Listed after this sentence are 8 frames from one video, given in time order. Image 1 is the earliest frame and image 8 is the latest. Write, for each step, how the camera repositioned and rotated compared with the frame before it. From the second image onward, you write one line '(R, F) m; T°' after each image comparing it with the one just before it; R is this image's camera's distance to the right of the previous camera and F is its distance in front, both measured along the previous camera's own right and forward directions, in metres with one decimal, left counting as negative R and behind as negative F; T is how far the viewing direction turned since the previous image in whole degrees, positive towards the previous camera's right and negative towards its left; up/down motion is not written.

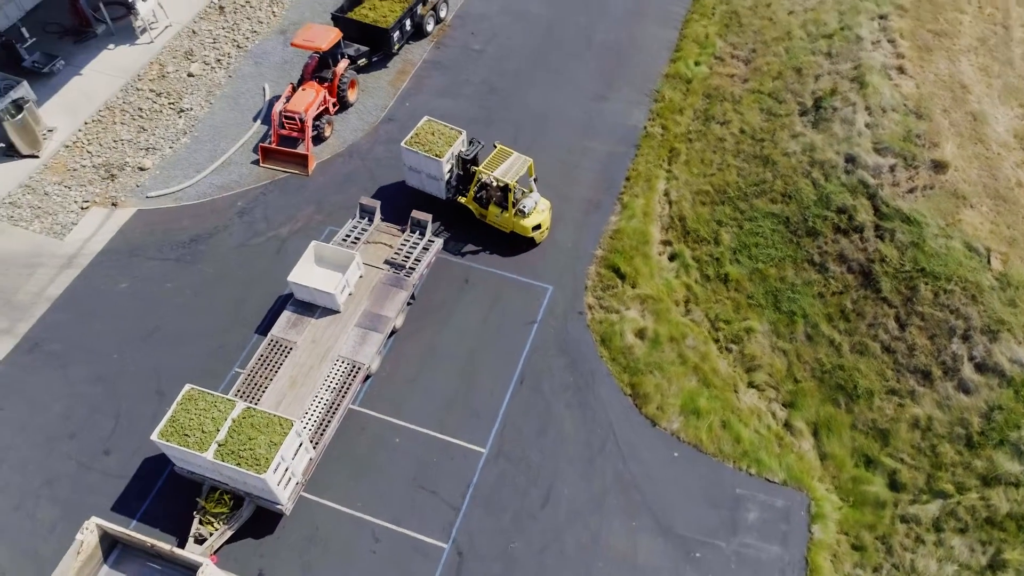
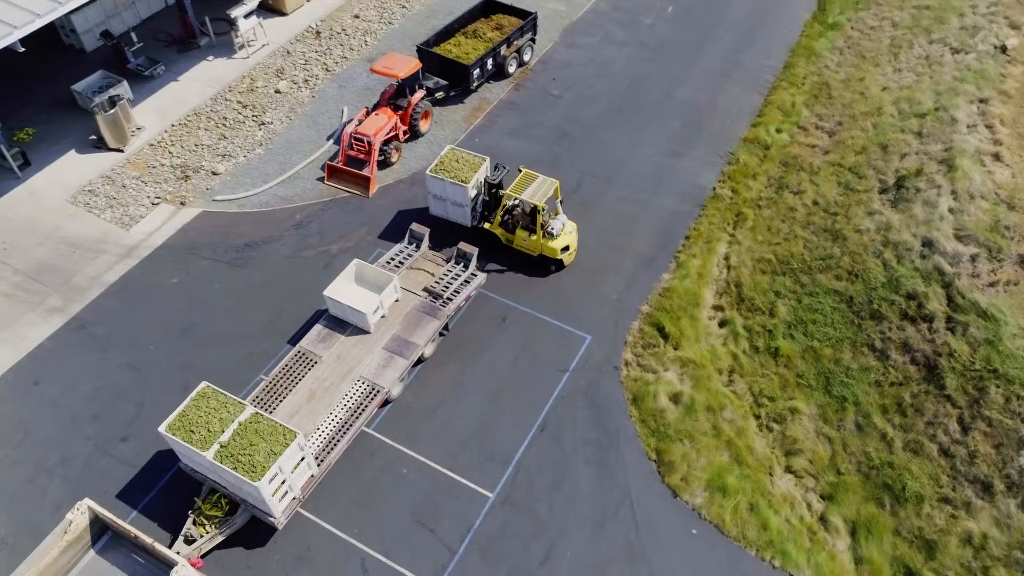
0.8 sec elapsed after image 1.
(+0.8, +0.4) m; -6°
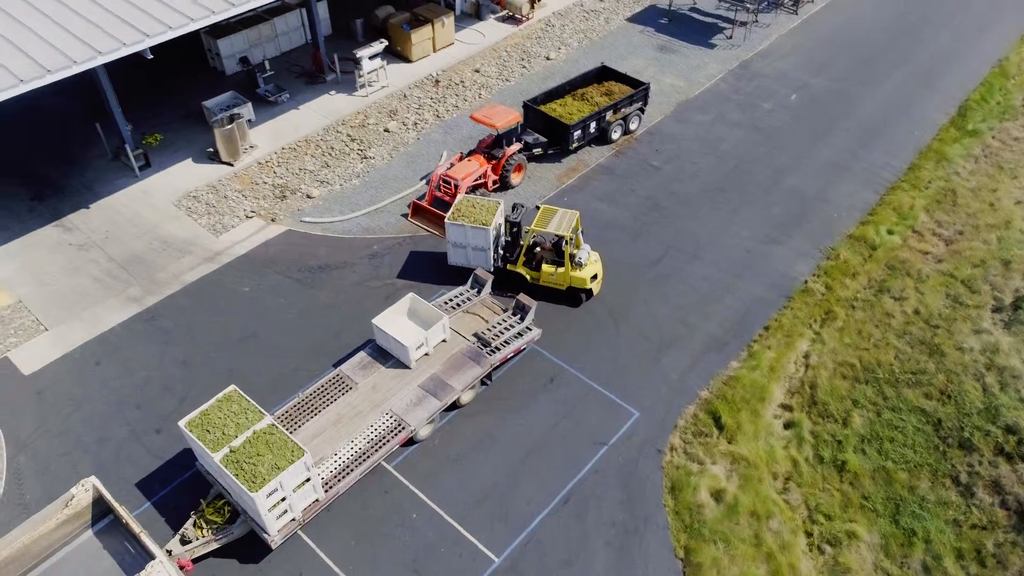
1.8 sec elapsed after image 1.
(+1.1, +0.6) m; -9°
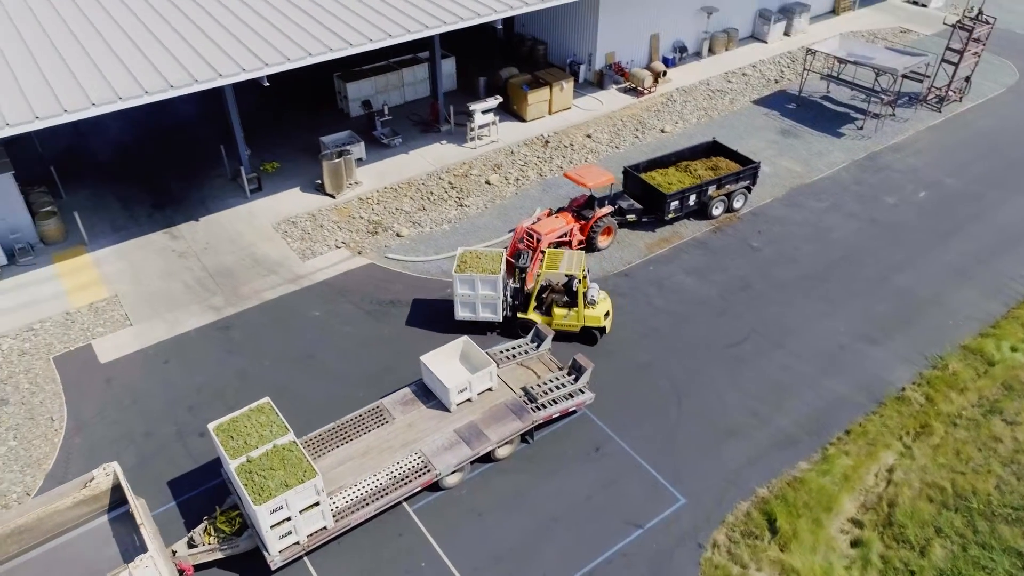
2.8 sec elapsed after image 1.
(+1.1, +0.5) m; -10°
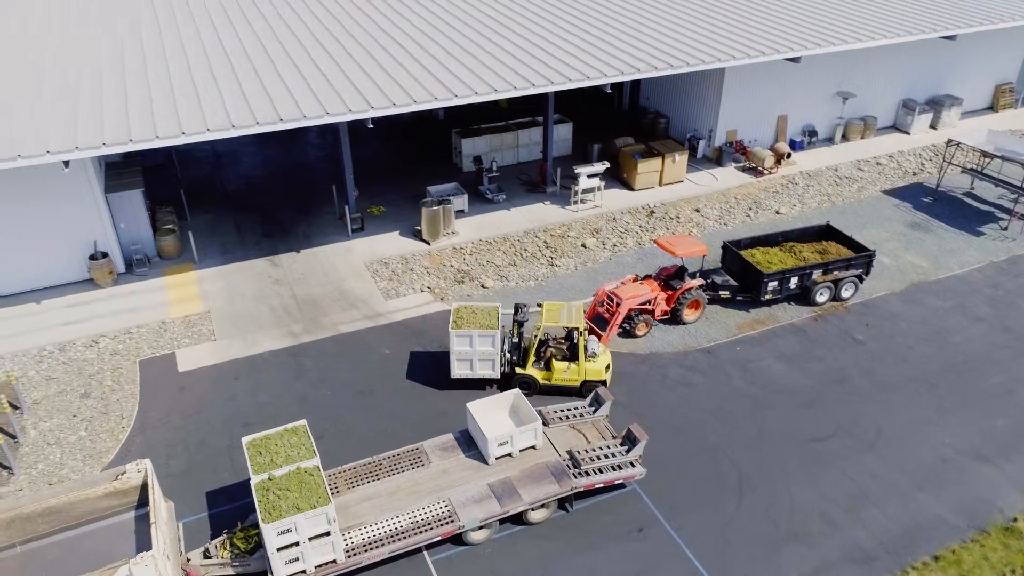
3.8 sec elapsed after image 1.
(+1.1, +0.5) m; -10°
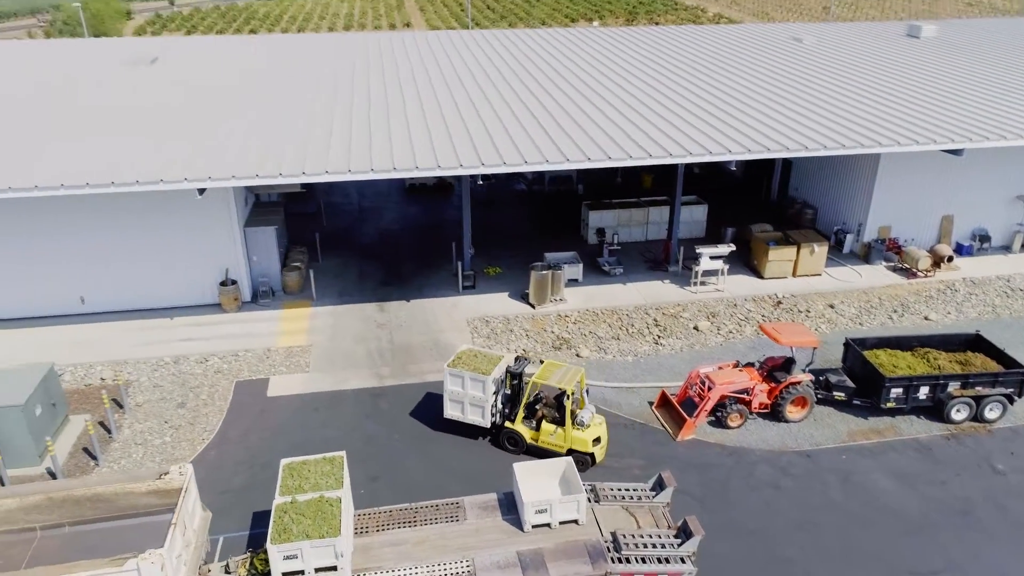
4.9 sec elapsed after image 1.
(+1.6, +0.6) m; -13°
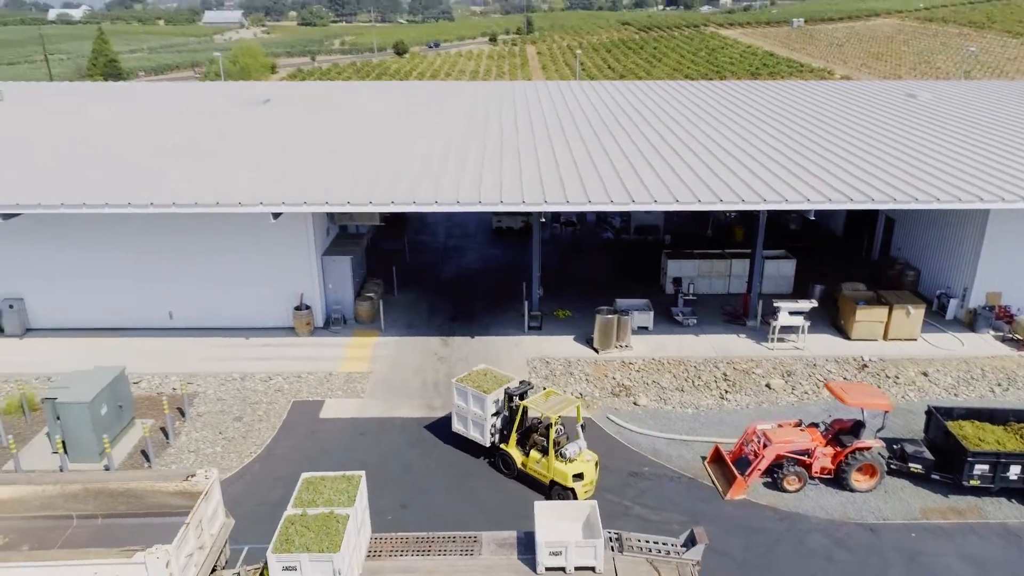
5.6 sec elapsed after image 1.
(+1.2, +0.3) m; -9°
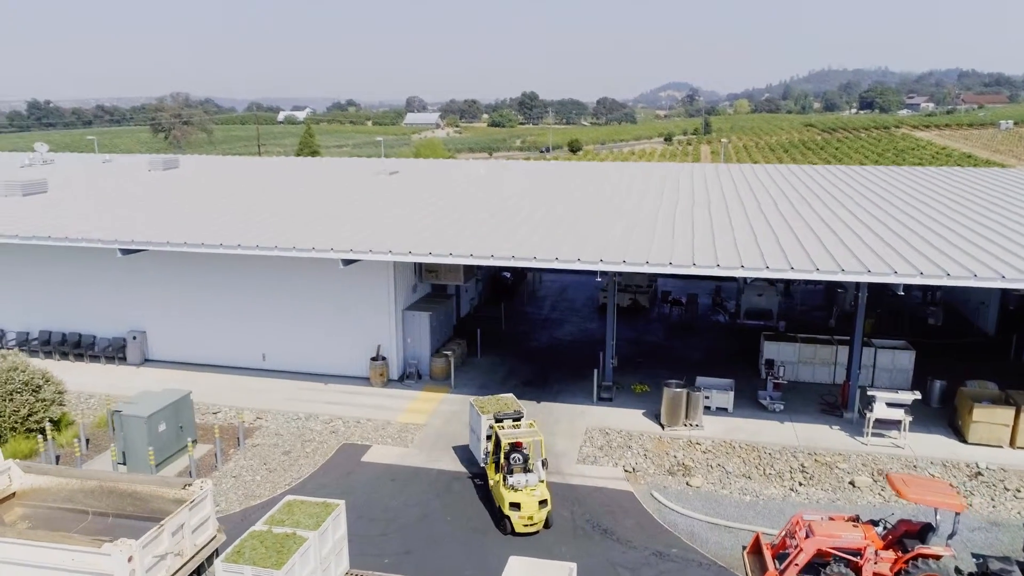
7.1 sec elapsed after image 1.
(+2.5, +0.6) m; -13°
